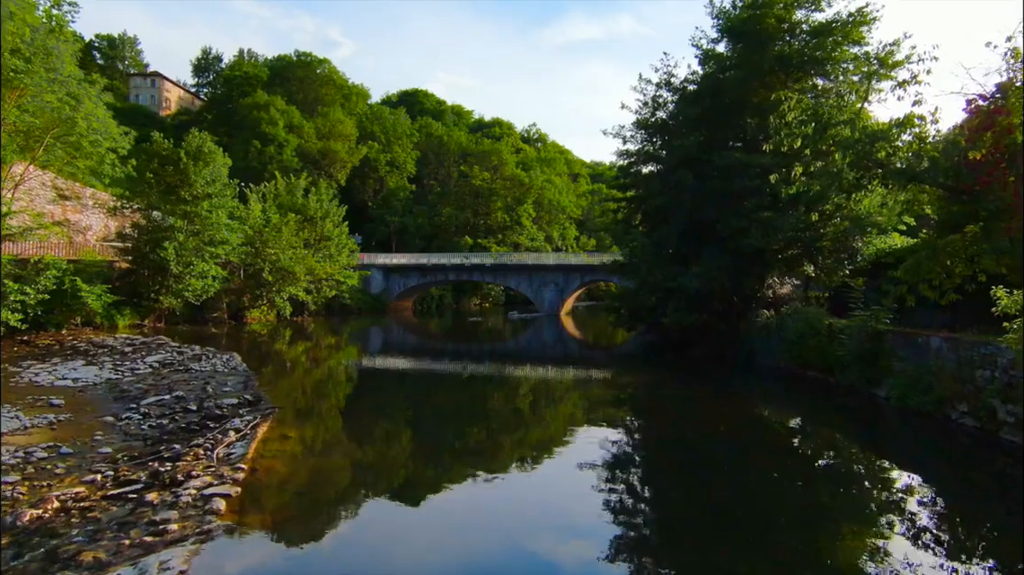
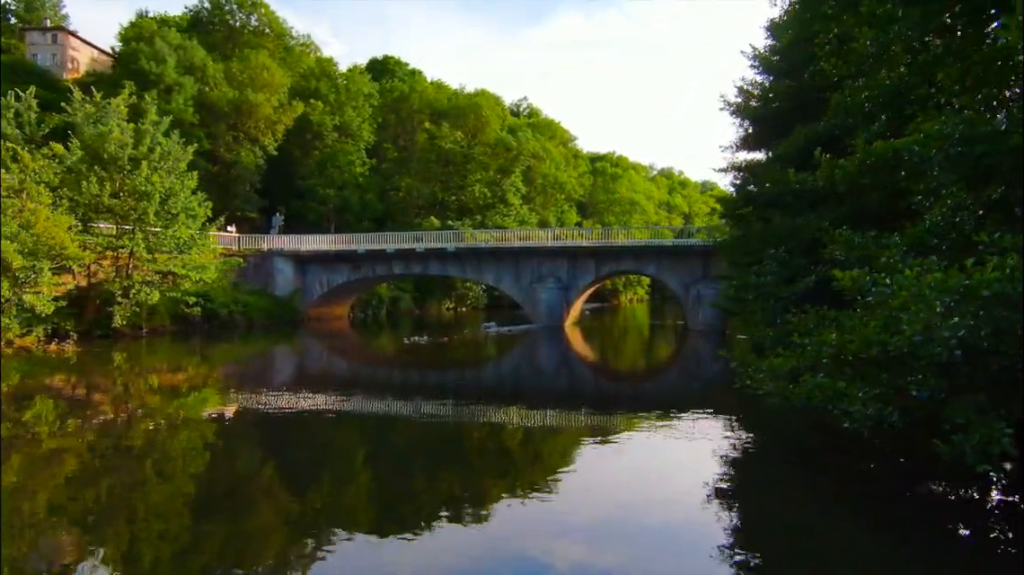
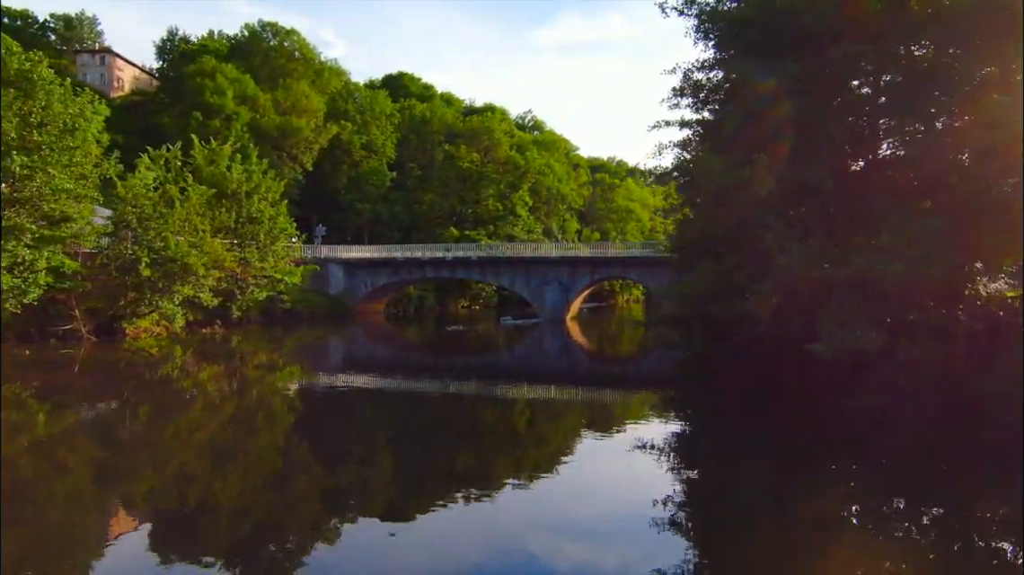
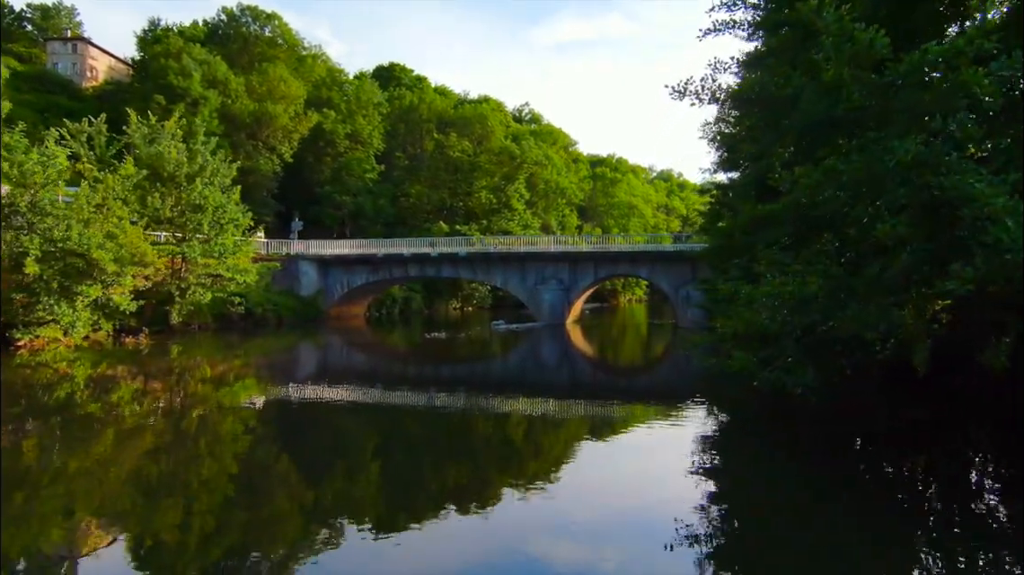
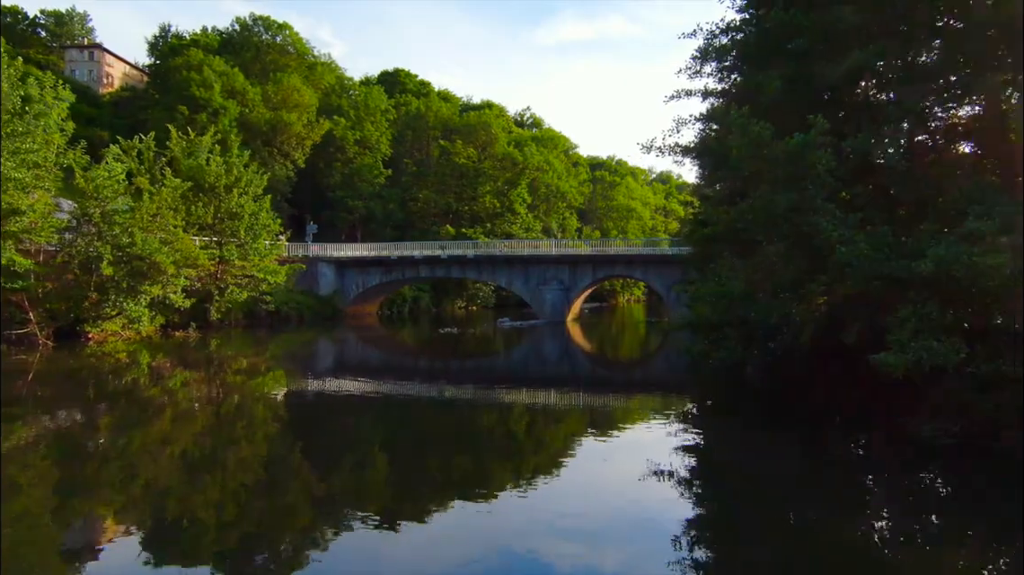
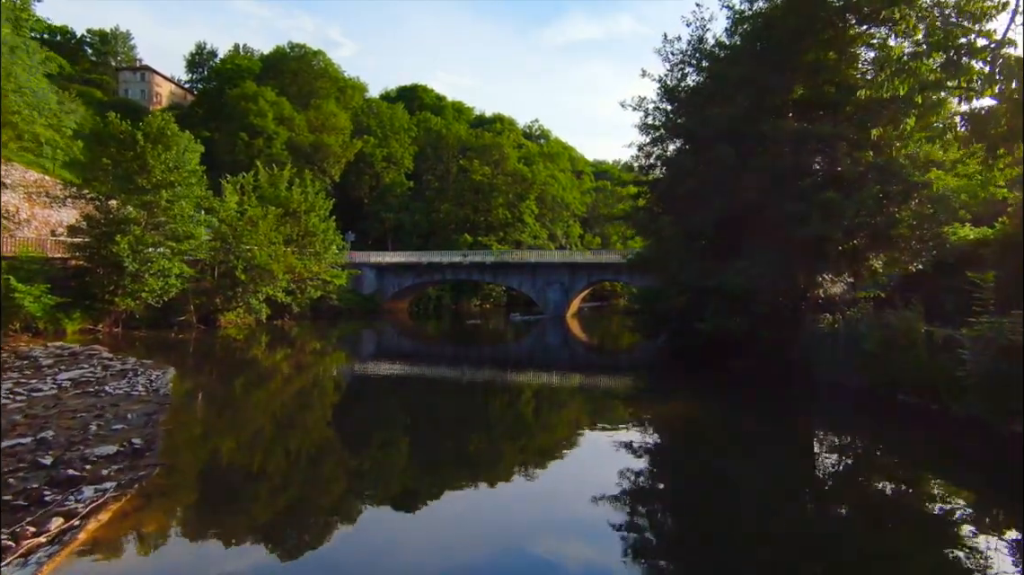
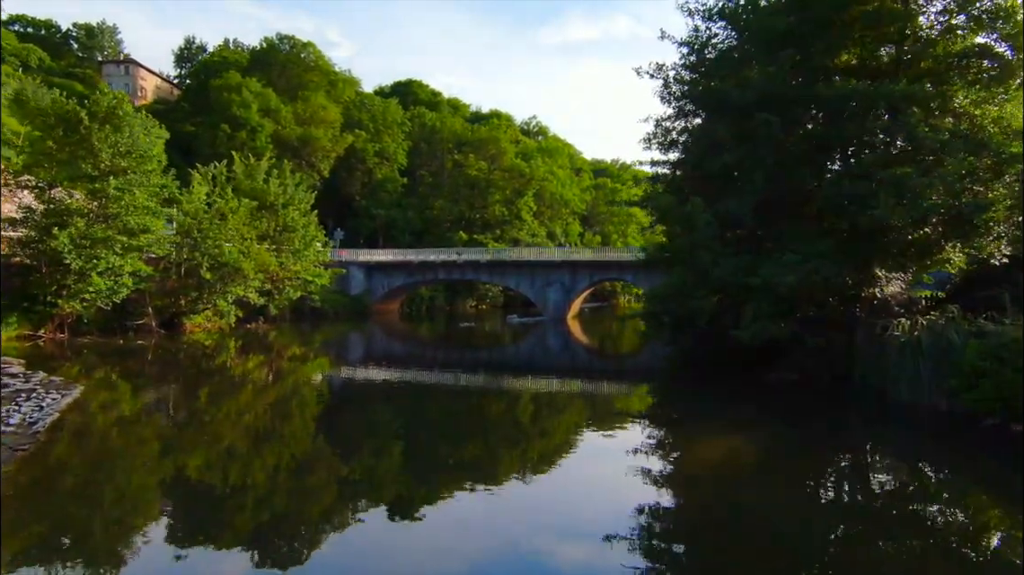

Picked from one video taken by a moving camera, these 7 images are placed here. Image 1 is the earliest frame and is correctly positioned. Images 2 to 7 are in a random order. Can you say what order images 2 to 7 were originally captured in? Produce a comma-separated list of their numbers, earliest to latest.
6, 7, 3, 5, 4, 2
